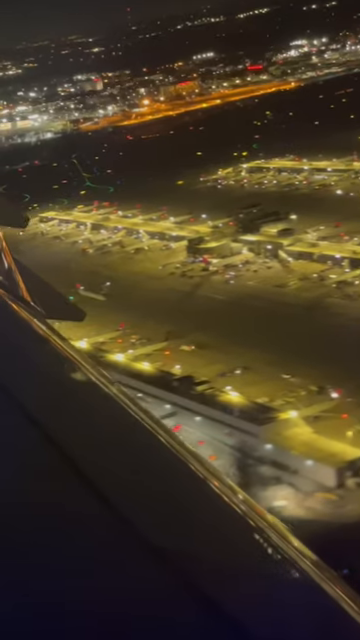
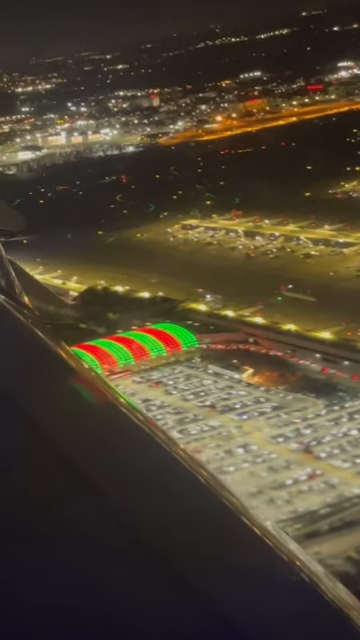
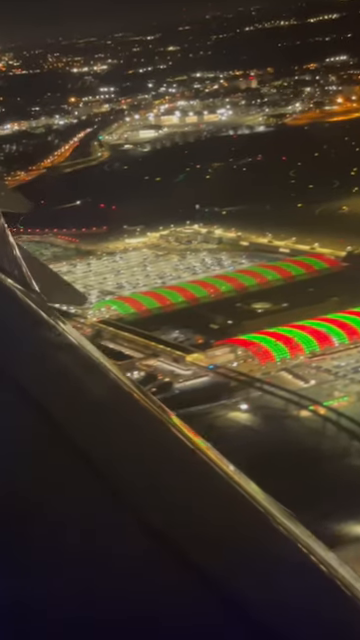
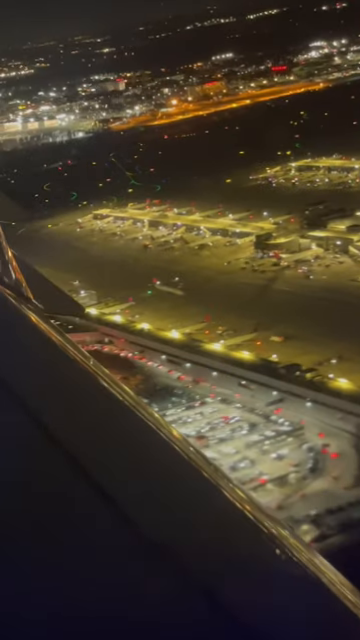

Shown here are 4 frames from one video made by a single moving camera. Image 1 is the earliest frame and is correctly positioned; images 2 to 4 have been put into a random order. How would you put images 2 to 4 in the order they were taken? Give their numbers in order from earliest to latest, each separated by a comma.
4, 2, 3
